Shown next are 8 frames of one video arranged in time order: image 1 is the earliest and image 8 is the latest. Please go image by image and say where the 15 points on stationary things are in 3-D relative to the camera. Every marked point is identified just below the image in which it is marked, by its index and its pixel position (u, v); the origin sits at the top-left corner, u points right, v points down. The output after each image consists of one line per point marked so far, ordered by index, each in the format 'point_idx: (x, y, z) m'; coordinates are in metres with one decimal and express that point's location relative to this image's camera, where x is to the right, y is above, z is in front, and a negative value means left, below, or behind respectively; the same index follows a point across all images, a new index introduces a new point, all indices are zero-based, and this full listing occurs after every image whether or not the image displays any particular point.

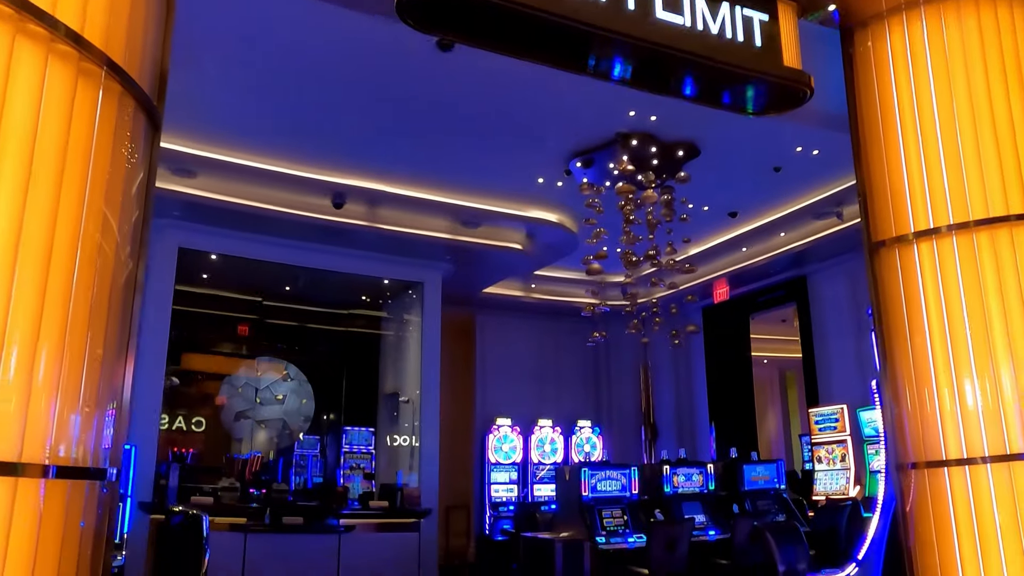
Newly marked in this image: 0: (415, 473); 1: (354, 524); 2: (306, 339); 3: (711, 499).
0: (-1.0, -2.0, +8.6) m
1: (-1.5, -2.3, +7.7) m
2: (-2.8, -0.7, +11.2) m
3: (+1.7, -1.8, +6.9) m
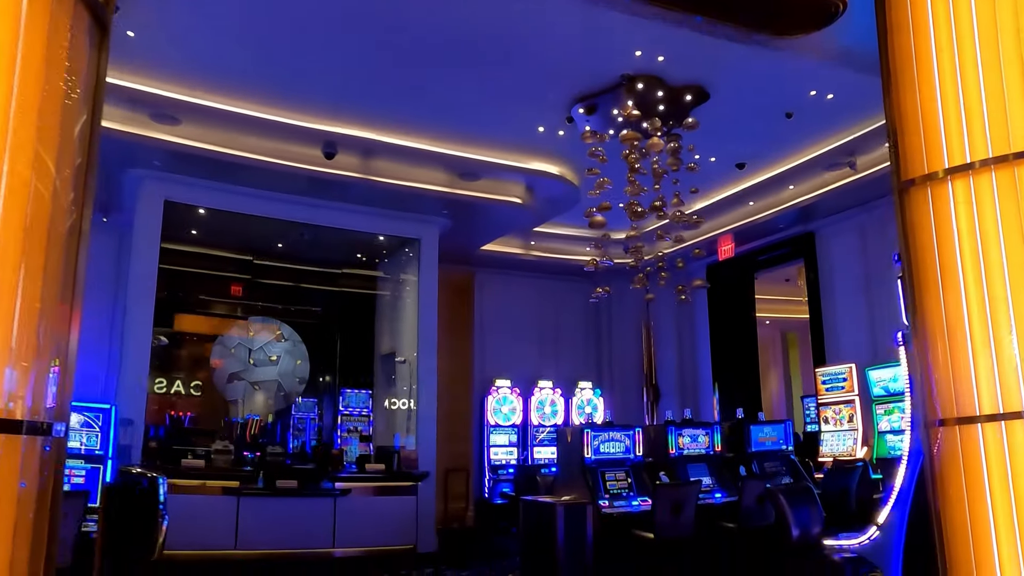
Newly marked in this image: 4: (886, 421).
0: (-1.0, -1.5, +8.4) m
1: (-1.5, -1.9, +7.5) m
2: (-2.8, -0.2, +10.9) m
3: (+1.7, -1.4, +6.6) m
4: (+3.7, -1.4, +8.0) m
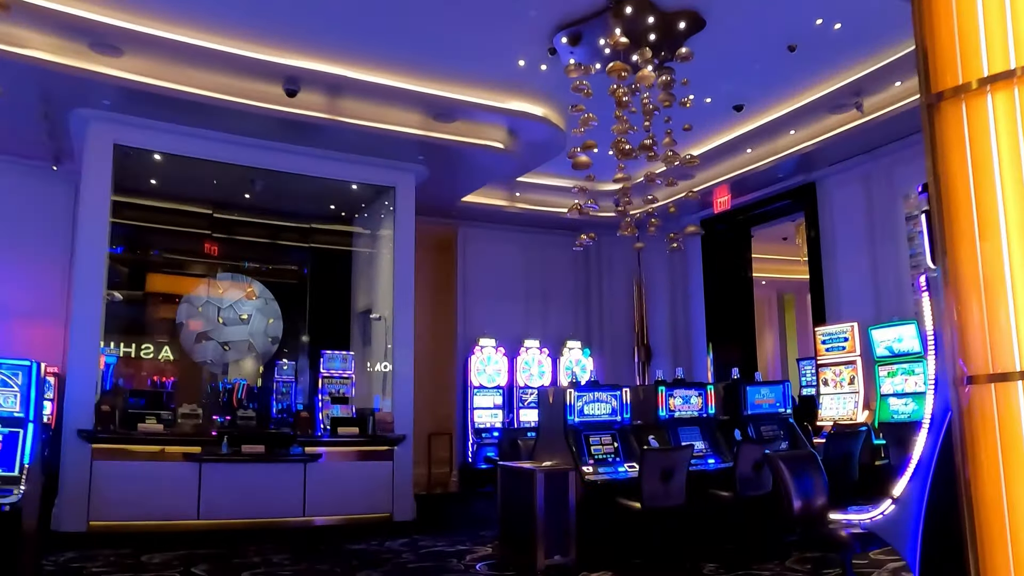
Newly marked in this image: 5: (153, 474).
0: (-1.2, -1.1, +7.9) m
1: (-1.7, -1.4, +7.1) m
2: (-2.9, +0.4, +10.3) m
3: (+1.5, -1.0, +6.2) m
4: (+3.6, -0.9, +7.6) m
5: (-2.9, -1.5, +6.5) m
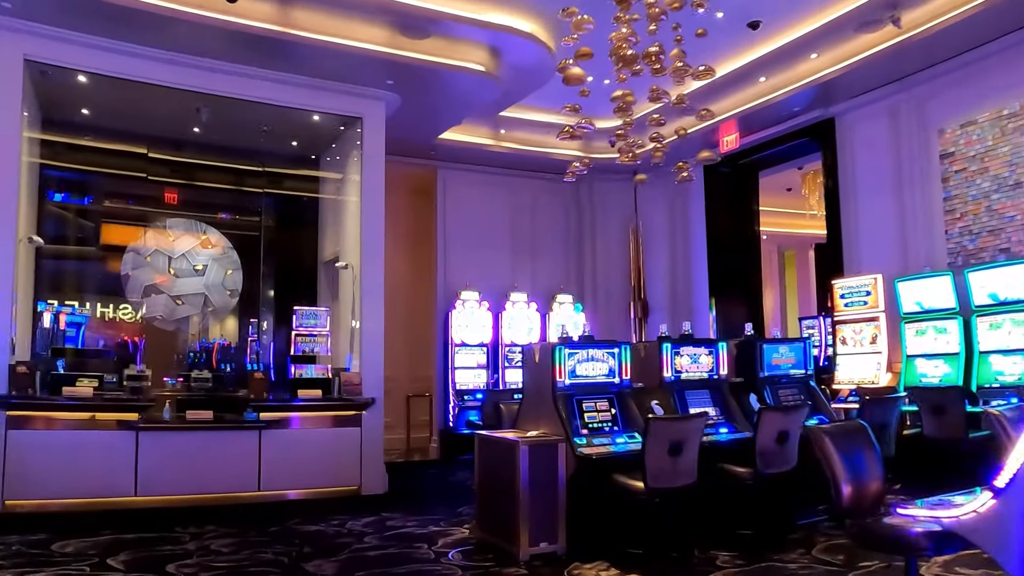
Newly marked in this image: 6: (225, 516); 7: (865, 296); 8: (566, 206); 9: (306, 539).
0: (-1.4, -0.6, +7.0) m
1: (-1.8, -1.0, +6.2) m
2: (-3.1, +1.0, +9.4) m
3: (+1.4, -0.7, +5.3) m
4: (+3.4, -0.5, +6.8) m
5: (-3.0, -1.1, +5.6) m
6: (-2.0, -1.6, +5.6) m
7: (+3.2, -0.1, +7.2) m
8: (+0.7, +1.0, +10.1) m
9: (-1.3, -1.5, +4.9) m
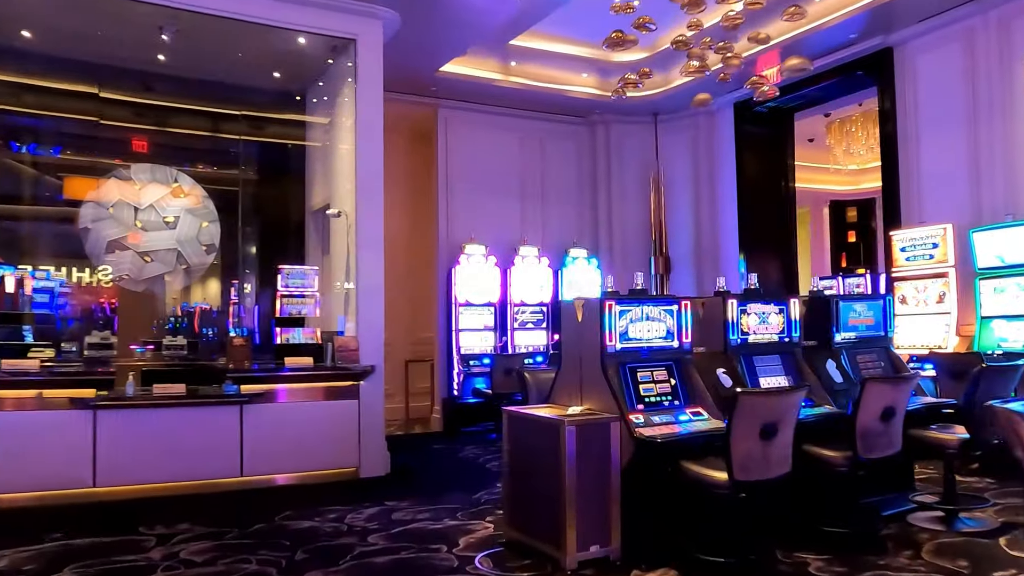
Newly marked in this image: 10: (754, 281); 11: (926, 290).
0: (-1.2, -0.2, +6.1) m
1: (-1.7, -0.7, +5.3) m
2: (-3.0, +1.4, +8.4) m
3: (+1.6, -0.4, +4.5) m
4: (+3.6, -0.1, +5.9) m
5: (-2.8, -0.8, +4.7) m
6: (-1.8, -1.3, +4.7) m
7: (+3.3, +0.3, +6.4) m
8: (+0.8, +1.5, +9.1) m
9: (-1.1, -1.3, +4.1) m
10: (+1.4, 0.0, +4.7) m
11: (+3.3, 0.0, +6.4) m
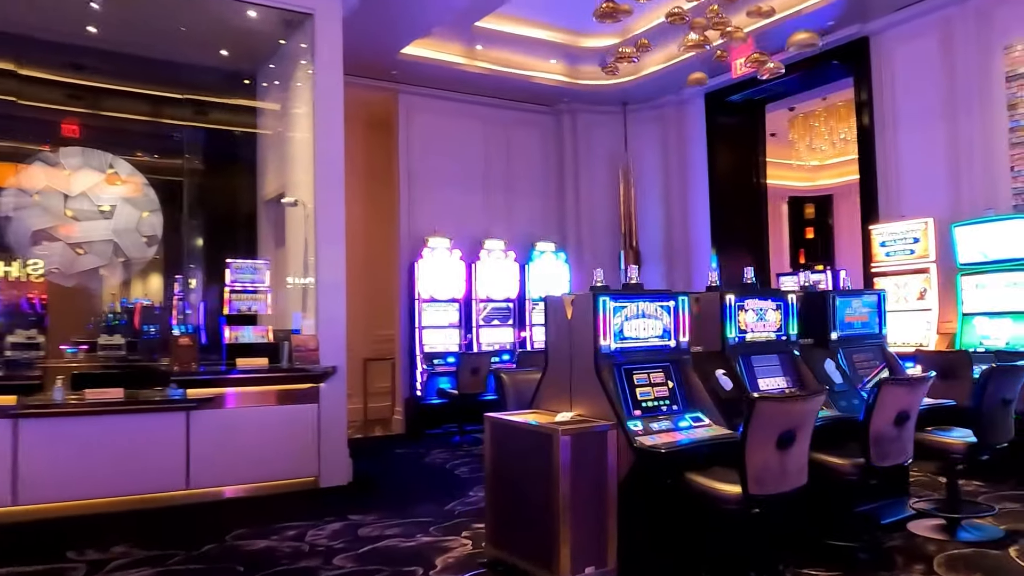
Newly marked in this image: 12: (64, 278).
0: (-1.4, -0.2, +5.7) m
1: (-1.8, -0.7, +4.9) m
2: (-3.4, +1.5, +7.8) m
3: (+1.5, -0.3, +4.2) m
4: (+3.4, 0.0, +5.8) m
5: (-3.0, -0.8, +4.1) m
6: (-1.9, -1.3, +4.2) m
7: (+3.1, +0.4, +6.2) m
8: (+0.4, +1.6, +8.8) m
9: (-1.2, -1.2, +3.6) m
10: (+1.3, +0.1, +4.4) m
11: (+3.1, 0.0, +6.3) m
12: (-4.1, +0.1, +7.4) m
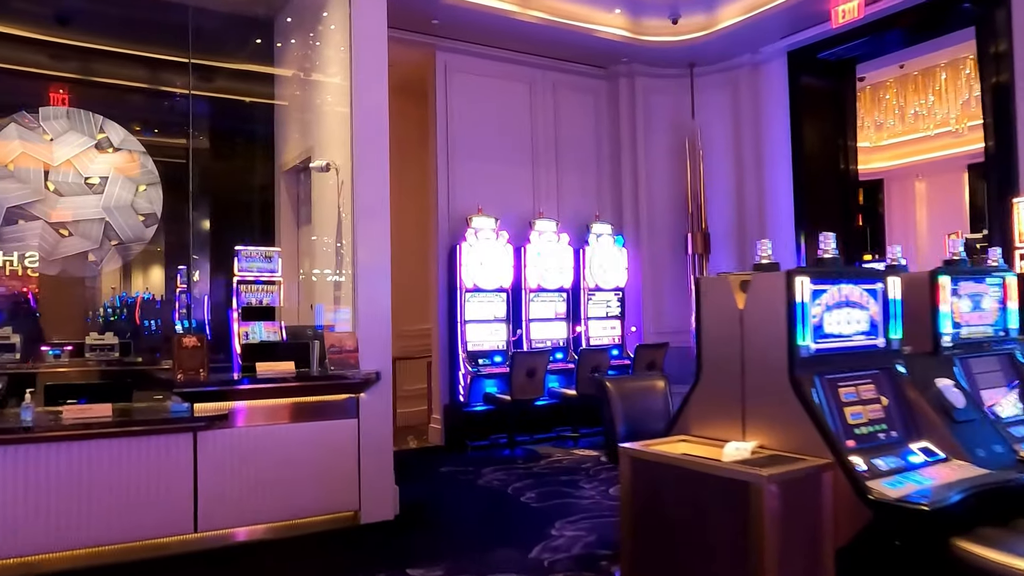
0: (-1.0, -0.1, +4.6) m
1: (-1.3, -0.6, +3.8) m
2: (-2.9, +1.6, +6.7) m
3: (+1.9, -0.2, +3.1) m
4: (+3.8, +0.1, +4.7) m
5: (-2.5, -0.7, +3.1) m
6: (-1.5, -1.2, +3.2) m
7: (+3.5, +0.5, +5.1) m
8: (+0.8, +1.7, +7.7) m
9: (-0.7, -1.2, +2.5) m
10: (+1.8, +0.2, +3.4) m
11: (+3.5, +0.1, +5.2) m
12: (-3.6, +0.2, +6.3) m
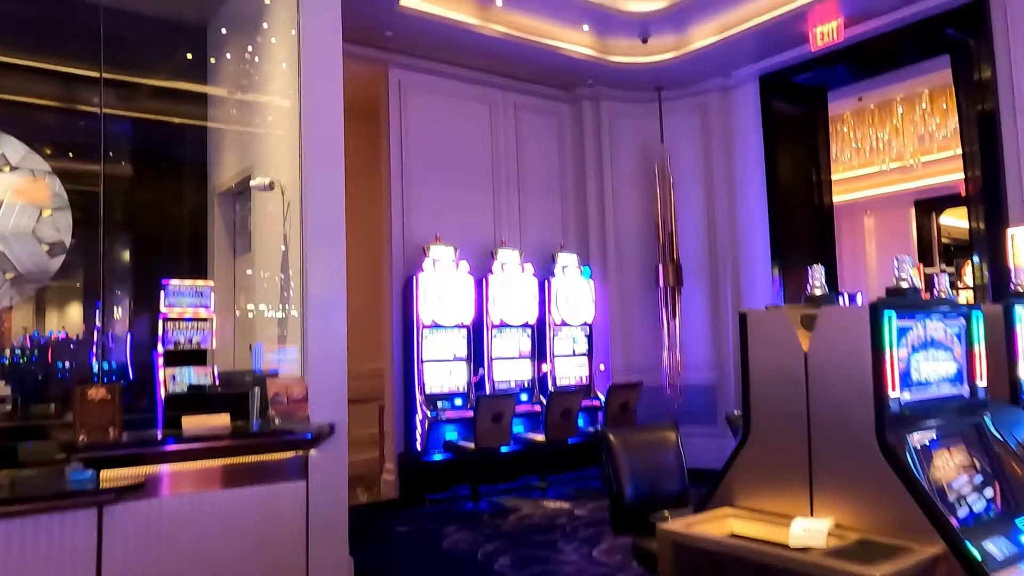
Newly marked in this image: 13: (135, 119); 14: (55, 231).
0: (-1.1, -0.3, +3.9) m
1: (-1.4, -0.7, +3.1) m
2: (-3.2, +1.3, +6.0) m
3: (+1.9, -0.4, +2.7) m
4: (+3.7, -0.1, +4.4) m
5: (-2.5, -0.8, +2.3) m
6: (-1.5, -1.3, +2.4) m
7: (+3.4, +0.3, +4.8) m
8: (+0.5, +1.4, +7.2) m
9: (-0.7, -1.3, +1.9) m
10: (+1.7, 0.0, +2.9) m
11: (+3.3, -0.1, +4.9) m
12: (-3.9, -0.1, +5.5) m
13: (-2.8, +1.4, +6.1) m
14: (-3.3, +0.4, +5.9) m
